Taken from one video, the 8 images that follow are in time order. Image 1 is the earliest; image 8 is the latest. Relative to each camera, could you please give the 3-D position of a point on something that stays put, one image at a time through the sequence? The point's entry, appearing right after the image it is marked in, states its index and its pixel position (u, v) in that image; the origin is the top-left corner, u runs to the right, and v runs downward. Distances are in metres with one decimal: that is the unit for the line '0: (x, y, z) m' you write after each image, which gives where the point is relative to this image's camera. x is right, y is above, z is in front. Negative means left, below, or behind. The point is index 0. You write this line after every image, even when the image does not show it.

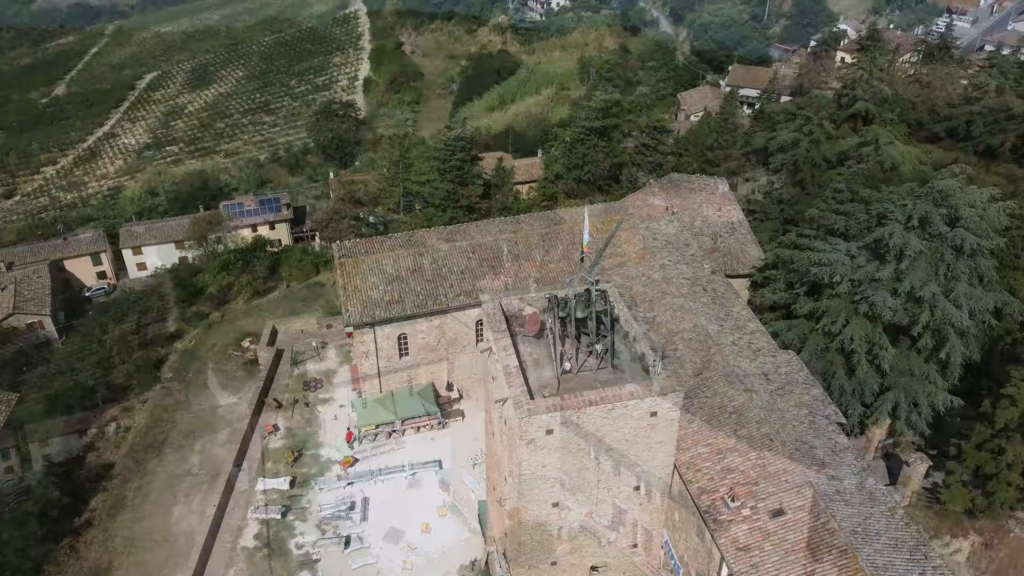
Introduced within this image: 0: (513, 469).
0: (+0.1, -4.4, +19.8) m
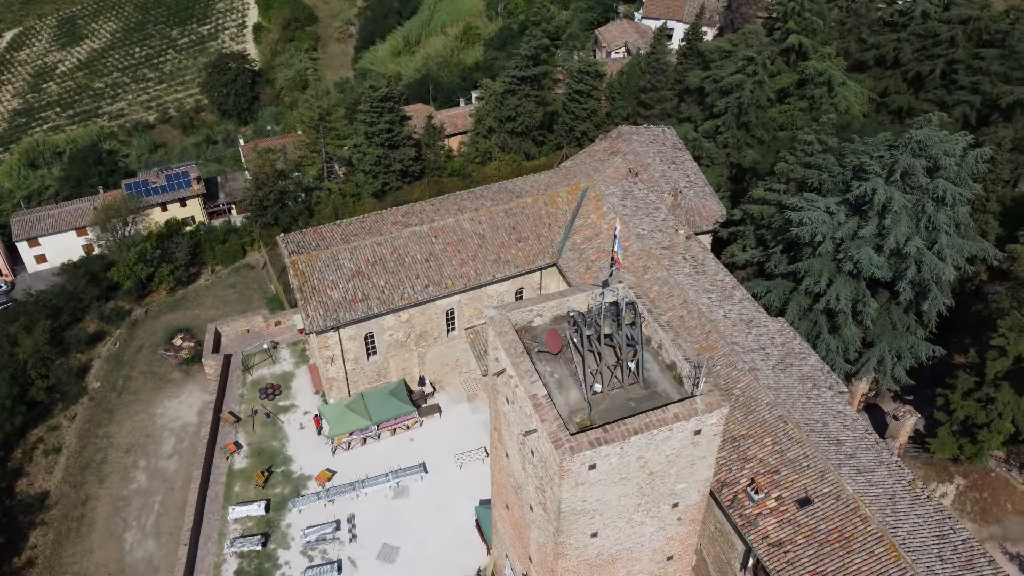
0: (+0.8, -4.8, +18.1) m
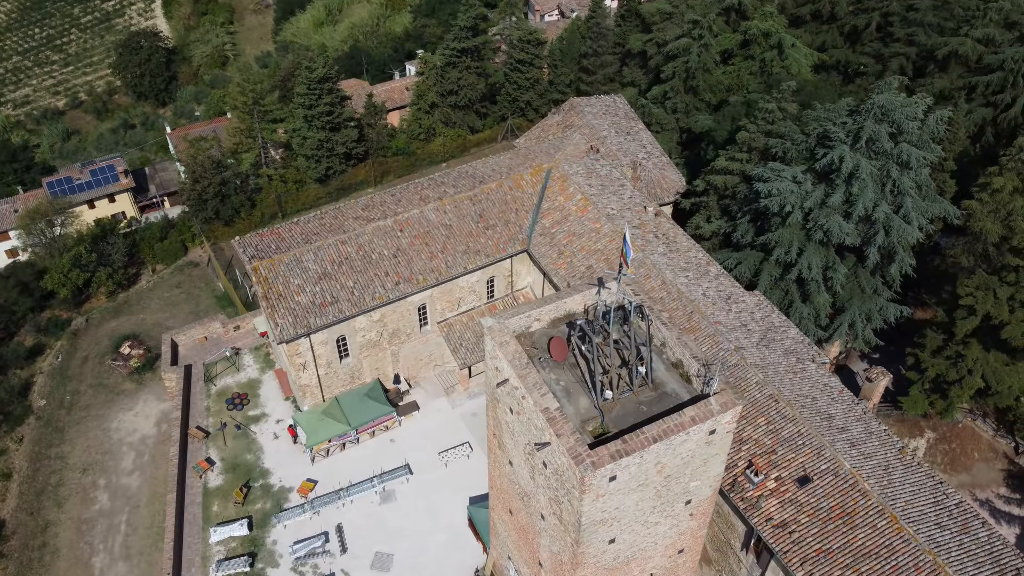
0: (+1.2, -5.0, +17.7) m
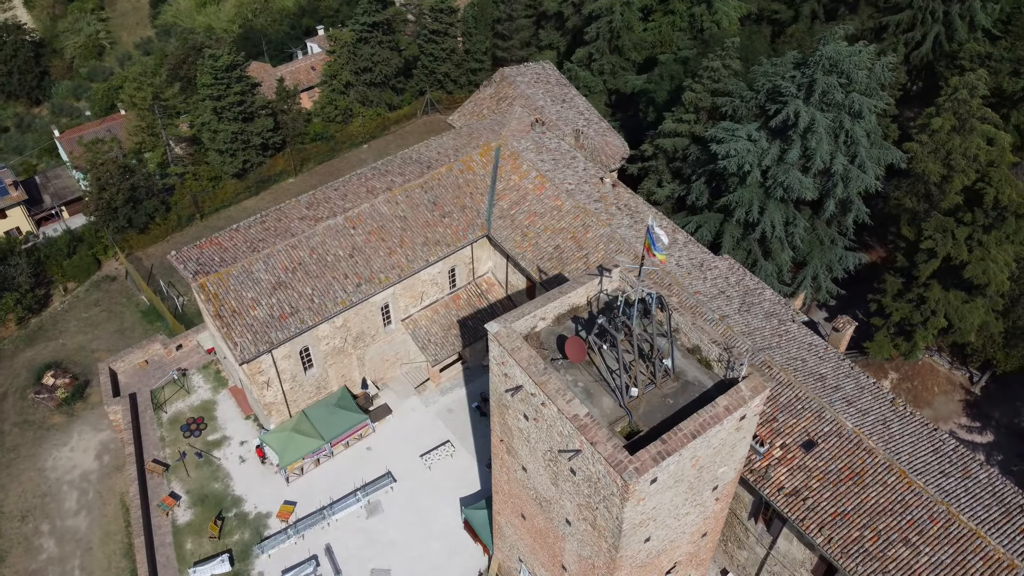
0: (+1.9, -4.9, +17.0) m
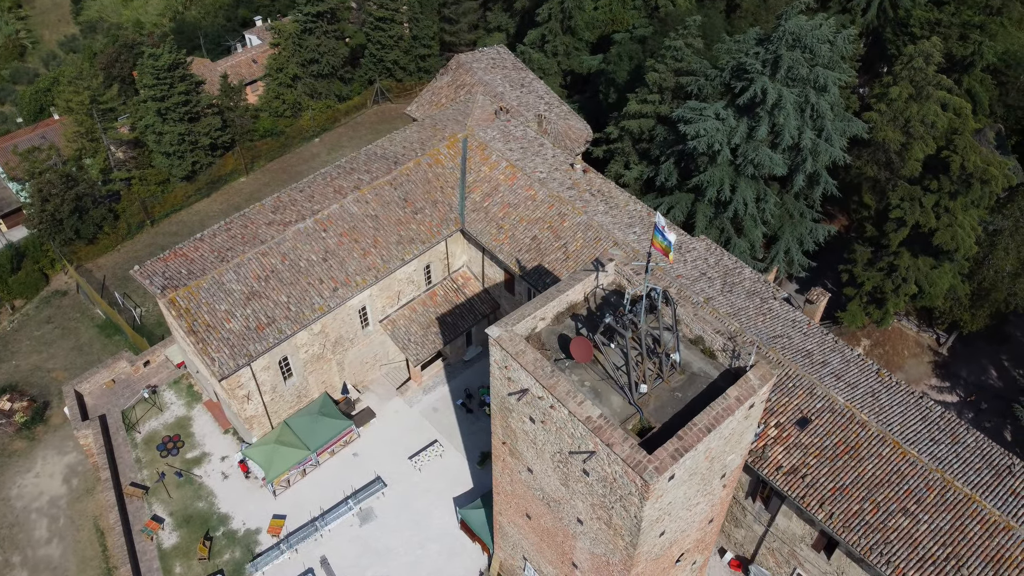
0: (+2.2, -4.8, +16.8) m
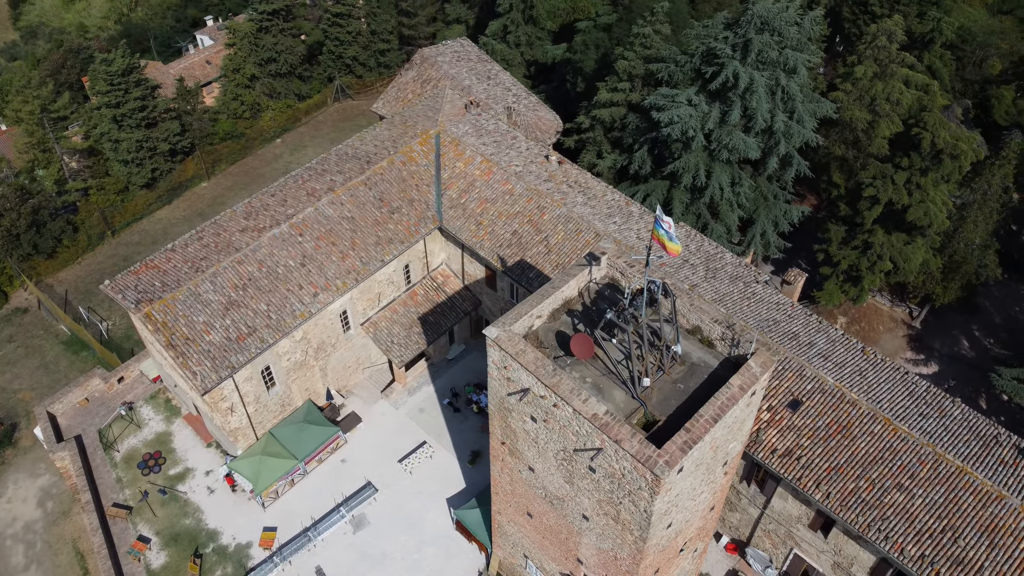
0: (+2.4, -4.7, +16.8) m
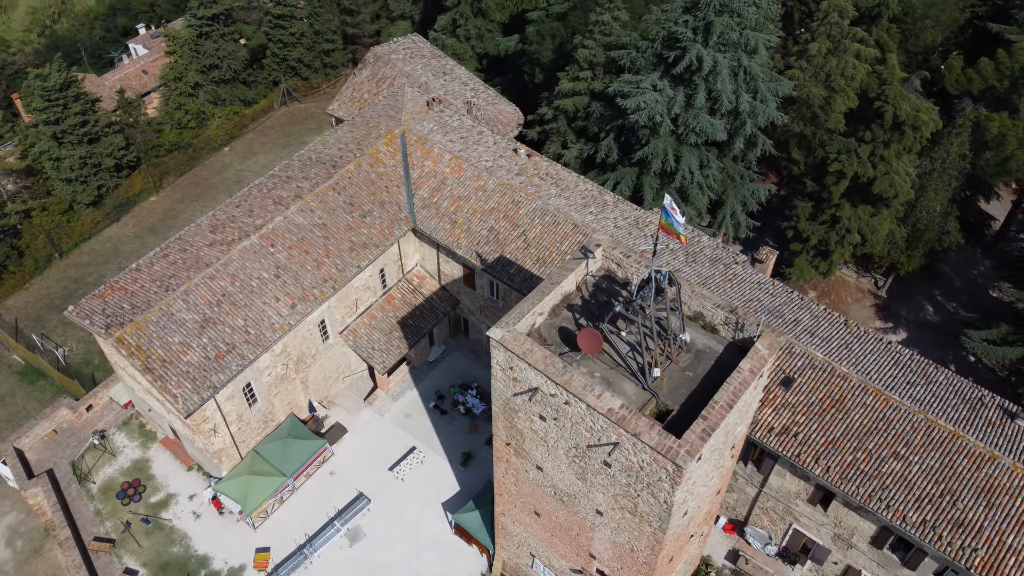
0: (+2.7, -4.5, +16.7) m
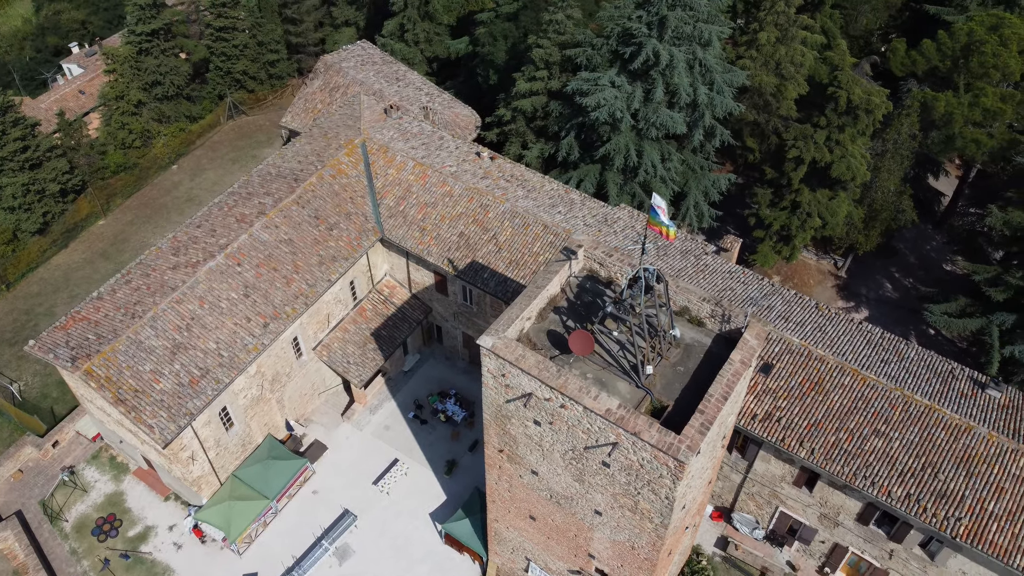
0: (+2.8, -4.5, +16.7) m
